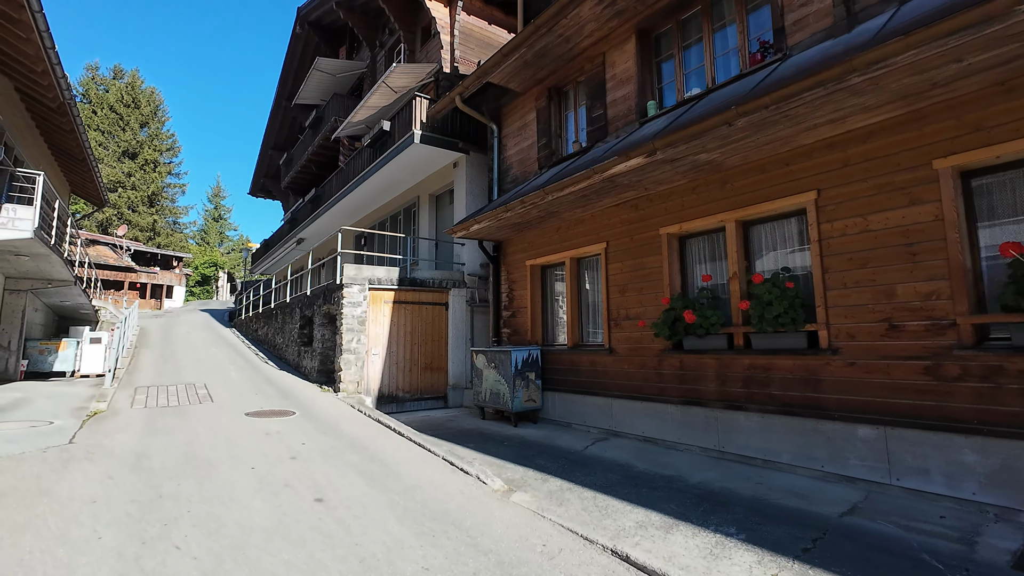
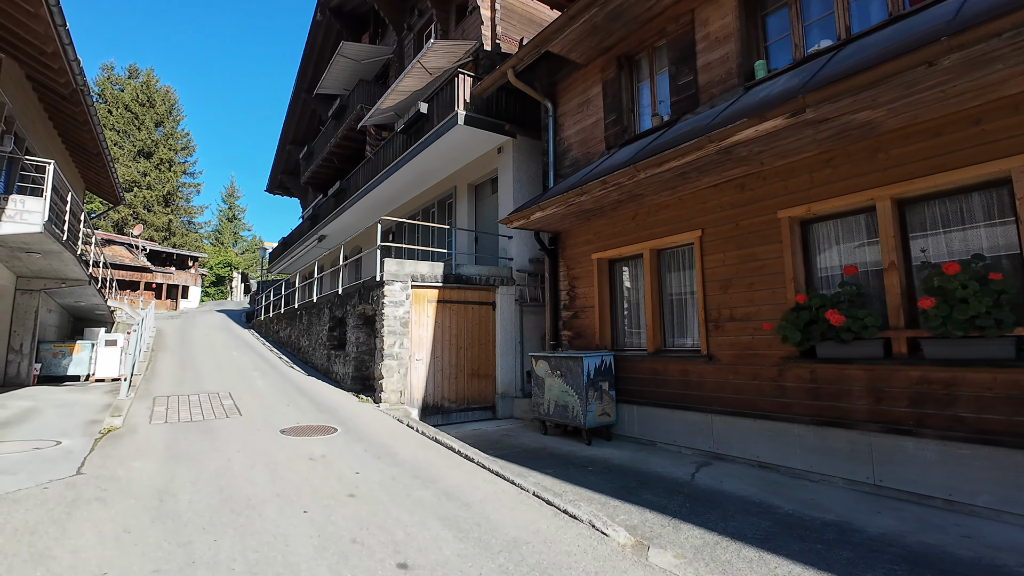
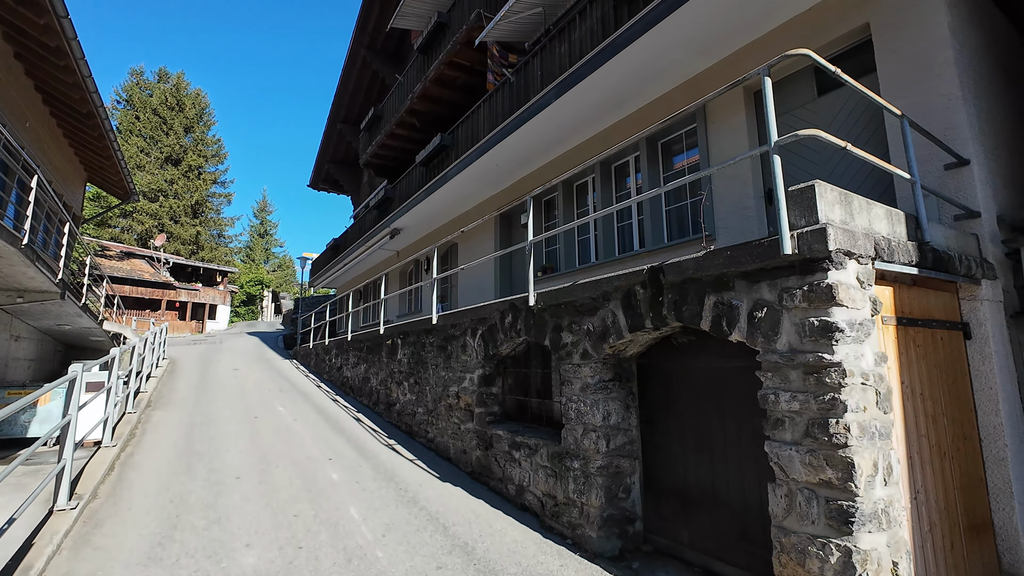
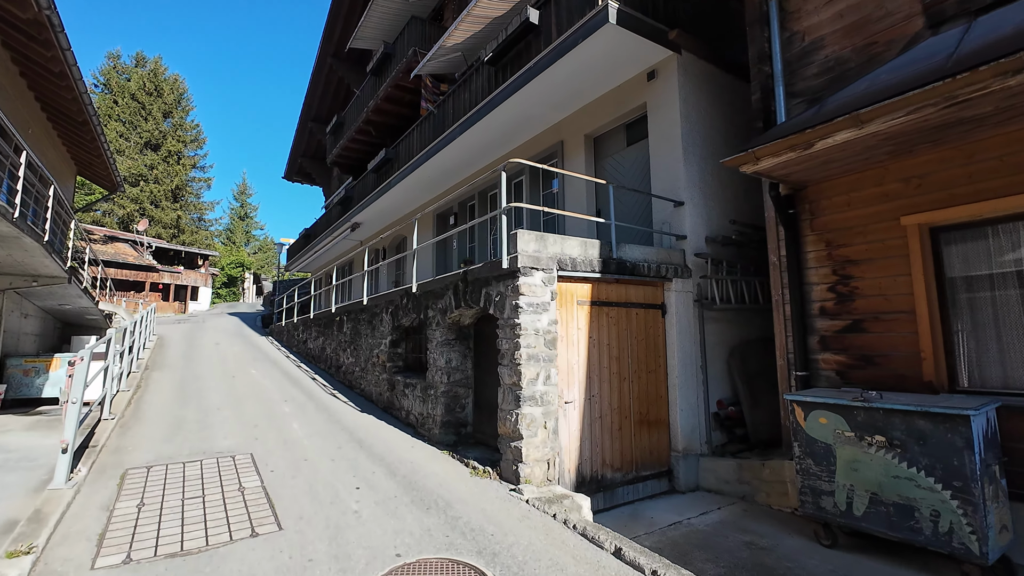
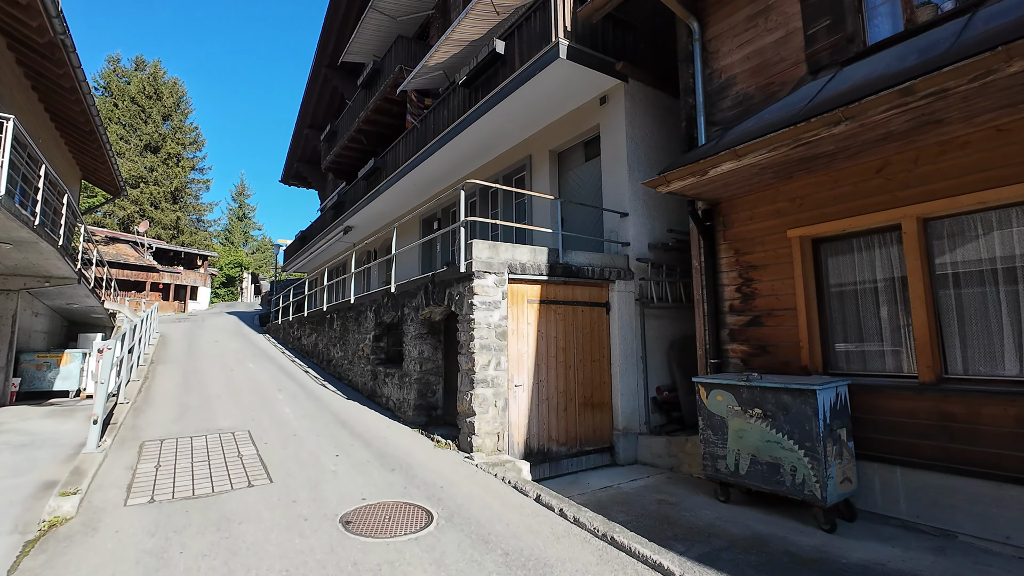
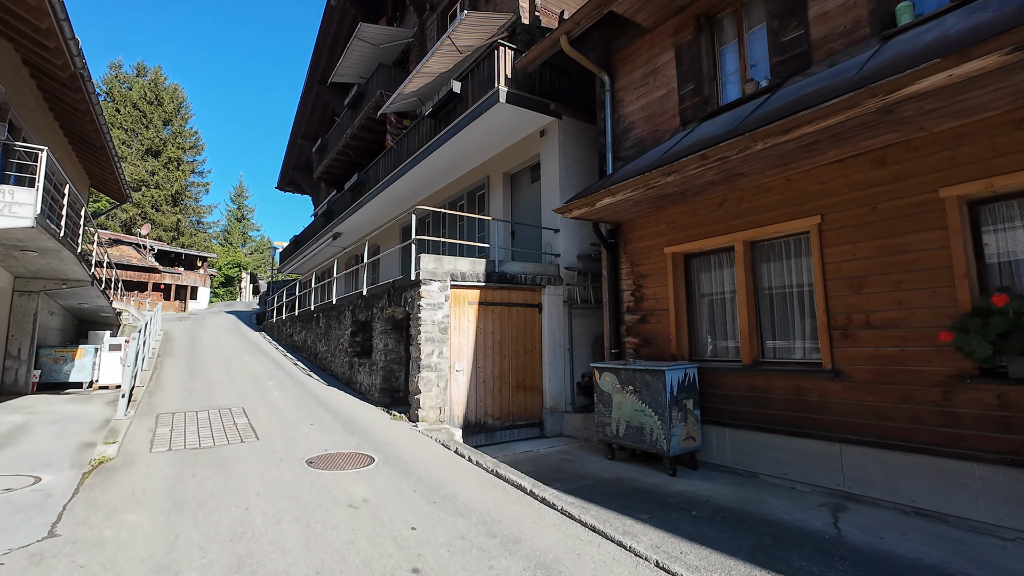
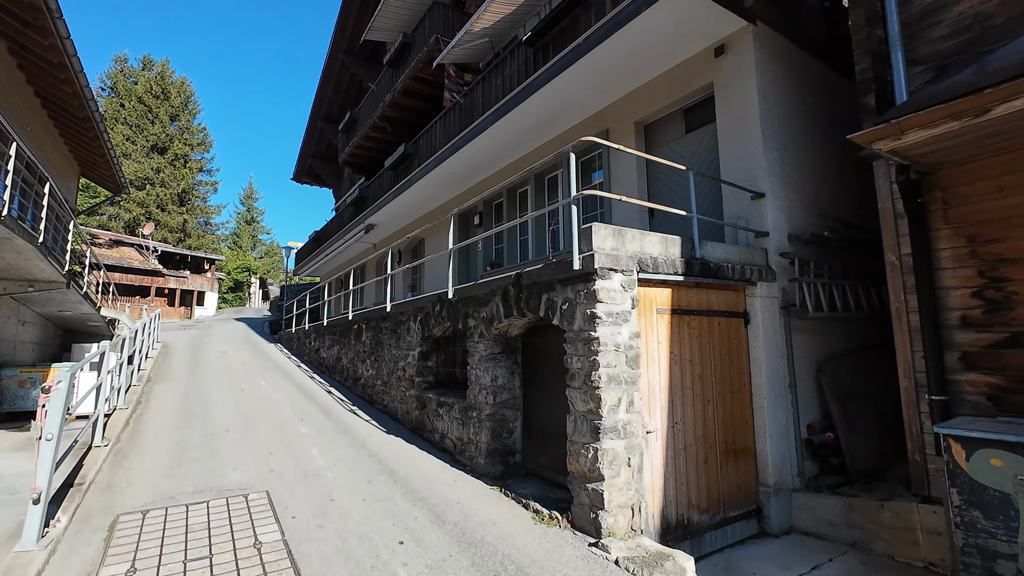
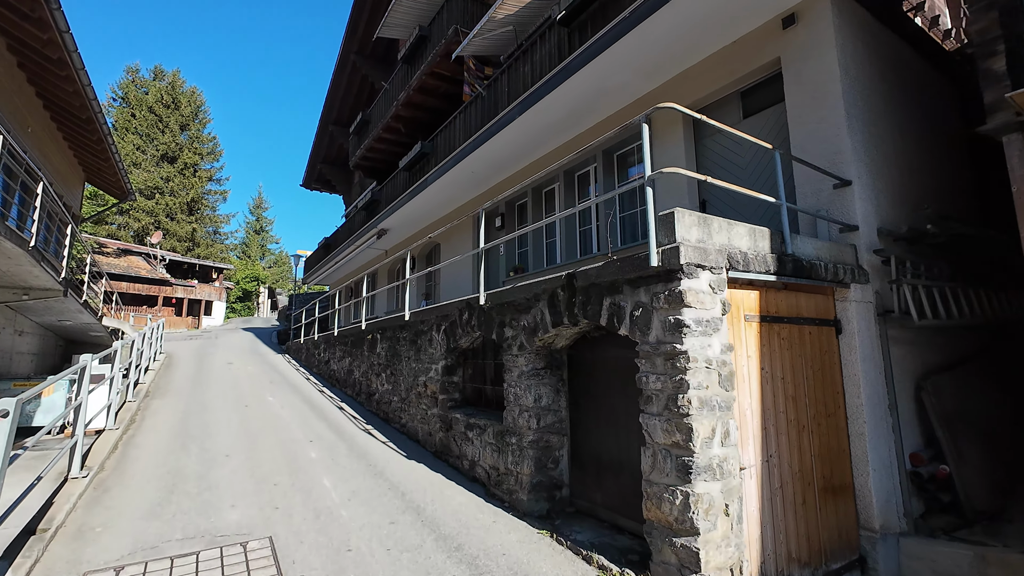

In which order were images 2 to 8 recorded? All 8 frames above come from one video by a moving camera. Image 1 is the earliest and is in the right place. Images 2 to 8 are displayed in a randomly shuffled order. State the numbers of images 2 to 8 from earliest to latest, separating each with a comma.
2, 6, 5, 4, 7, 8, 3
